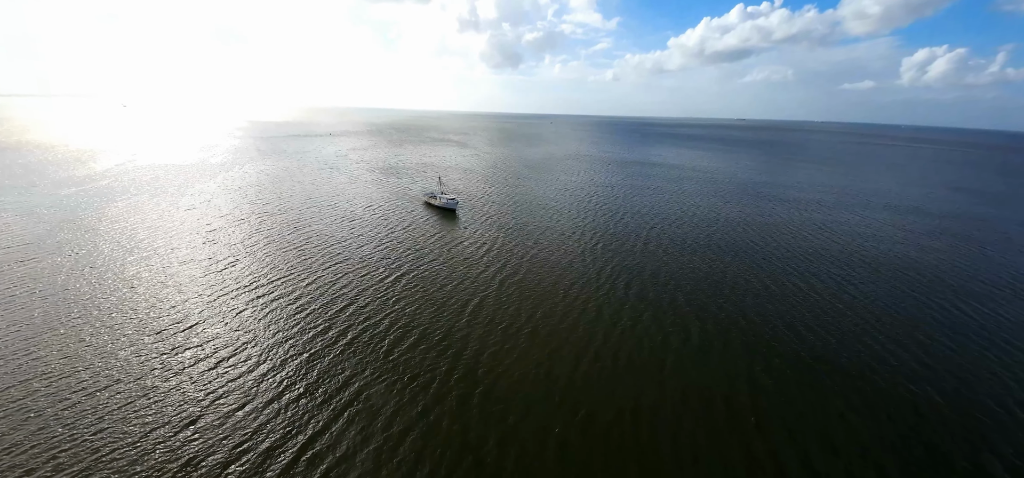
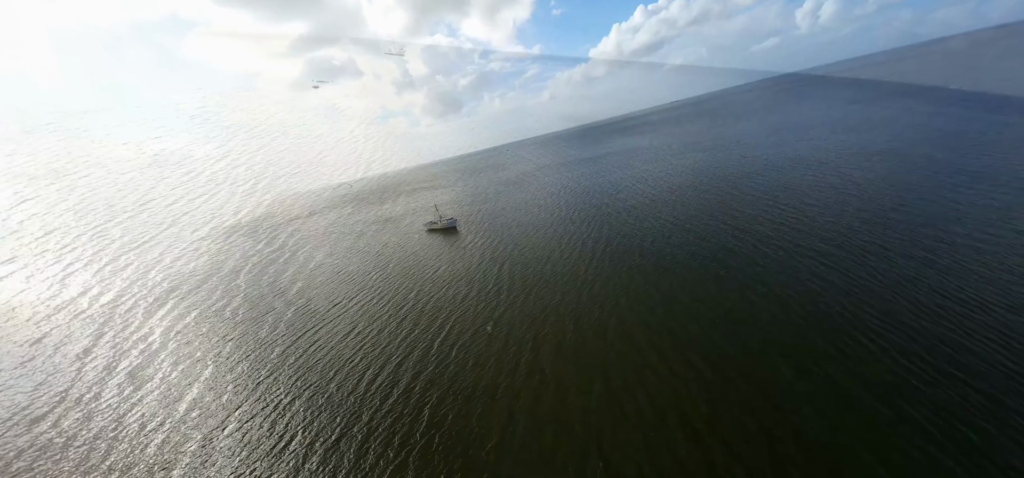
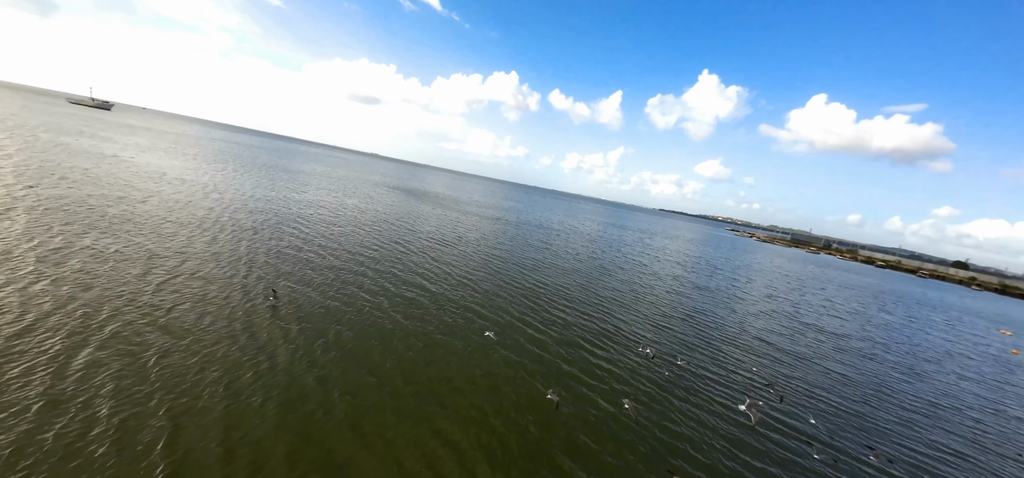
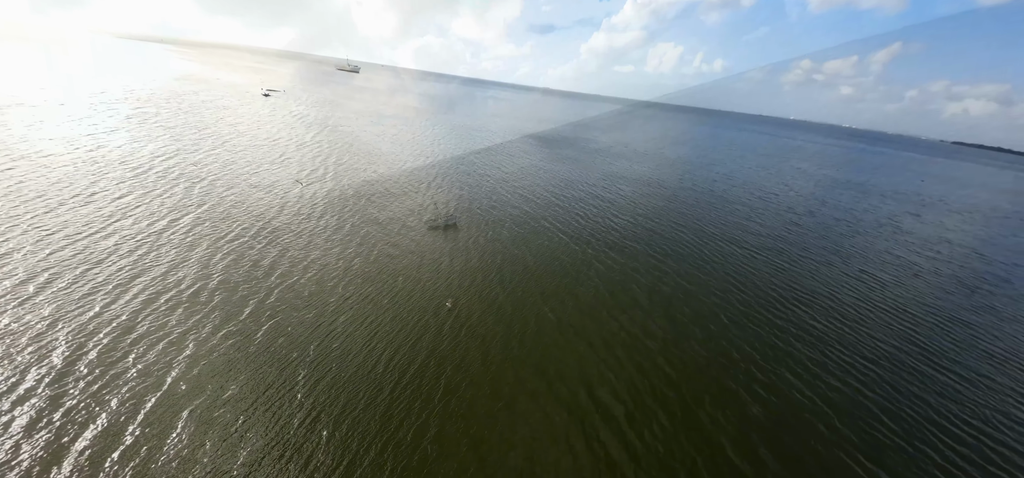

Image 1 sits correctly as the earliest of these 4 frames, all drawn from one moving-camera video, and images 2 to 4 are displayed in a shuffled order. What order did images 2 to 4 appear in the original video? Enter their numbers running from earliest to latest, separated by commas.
2, 4, 3
